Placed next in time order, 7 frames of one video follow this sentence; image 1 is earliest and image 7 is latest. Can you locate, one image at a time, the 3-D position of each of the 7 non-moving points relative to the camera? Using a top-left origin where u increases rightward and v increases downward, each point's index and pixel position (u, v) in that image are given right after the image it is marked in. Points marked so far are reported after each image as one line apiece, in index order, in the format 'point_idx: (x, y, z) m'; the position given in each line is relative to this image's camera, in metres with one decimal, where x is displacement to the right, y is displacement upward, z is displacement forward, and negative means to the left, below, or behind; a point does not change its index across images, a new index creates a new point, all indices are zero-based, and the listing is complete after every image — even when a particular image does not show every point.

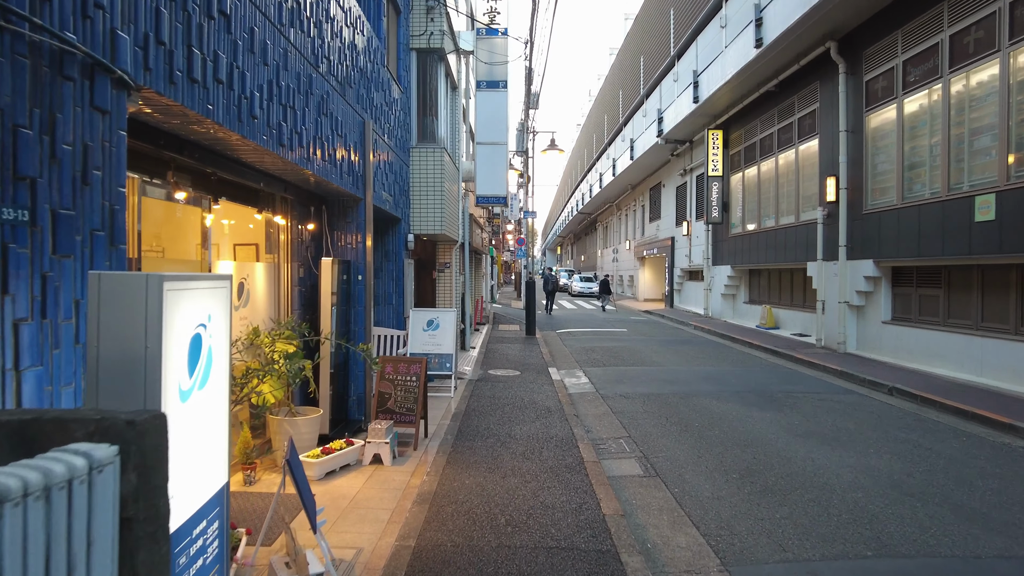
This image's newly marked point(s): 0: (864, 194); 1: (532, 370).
0: (+6.8, +1.8, +13.4) m
1: (+0.3, -1.4, +11.6) m
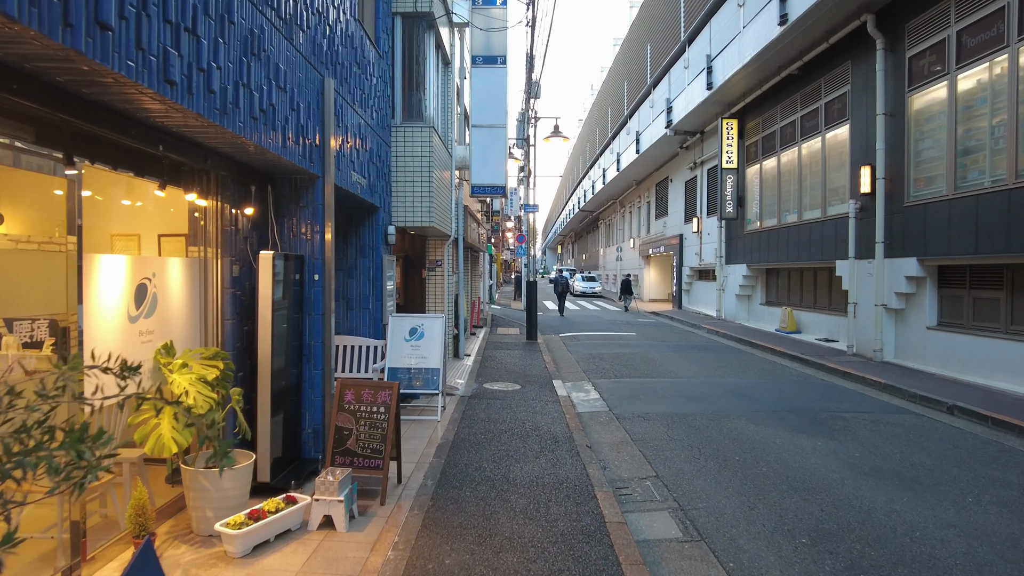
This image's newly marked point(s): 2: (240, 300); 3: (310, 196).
0: (+6.8, +1.8, +12.0) m
1: (+0.3, -1.4, +10.2) m
2: (-1.9, -0.1, +4.9) m
3: (-1.6, +0.7, +5.4) m
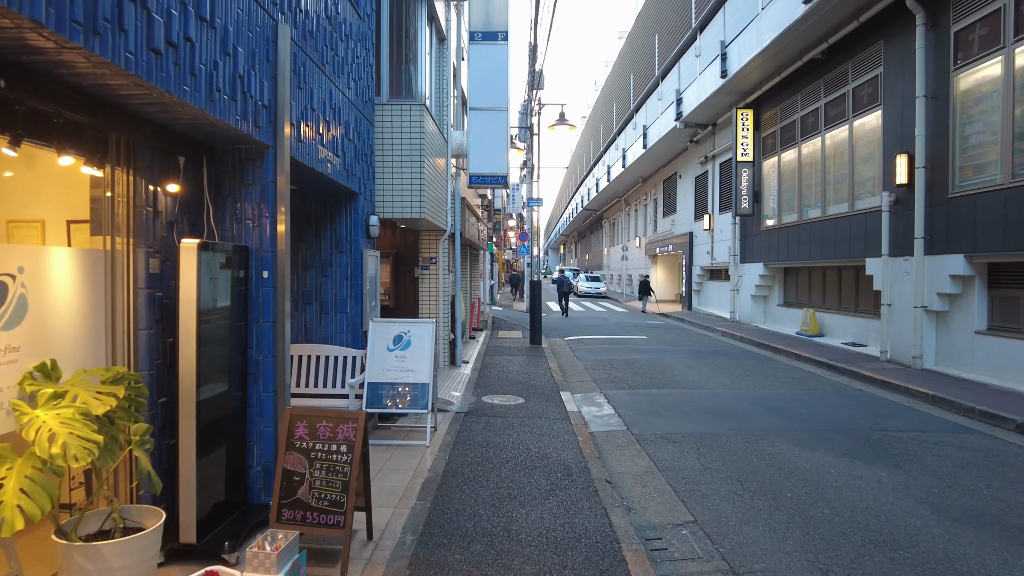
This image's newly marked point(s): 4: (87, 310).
0: (+6.8, +1.8, +10.8) m
1: (+0.4, -1.4, +9.0) m
2: (-1.9, -0.1, +3.8) m
3: (-1.6, +0.7, +4.3) m
4: (-2.1, -0.1, +3.4) m
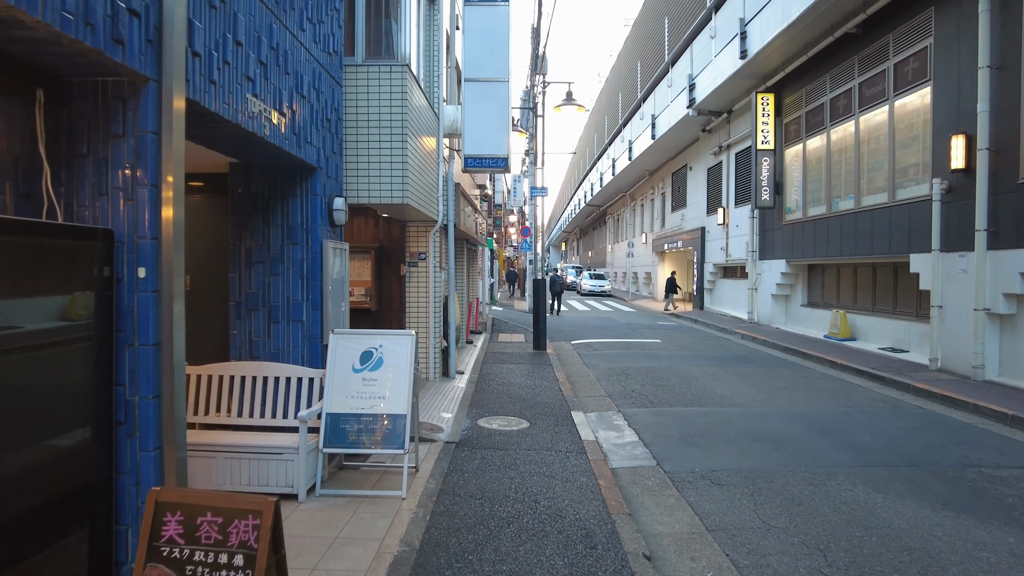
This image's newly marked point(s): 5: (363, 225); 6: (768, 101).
0: (+6.8, +1.8, +9.3) m
1: (+0.4, -1.4, +7.6) m
2: (-1.9, -0.1, +2.3) m
3: (-1.6, +0.7, +2.9) m
4: (-2.1, -0.1, +2.0) m
5: (-2.0, +0.8, +9.2) m
6: (+6.6, +4.9, +17.9) m
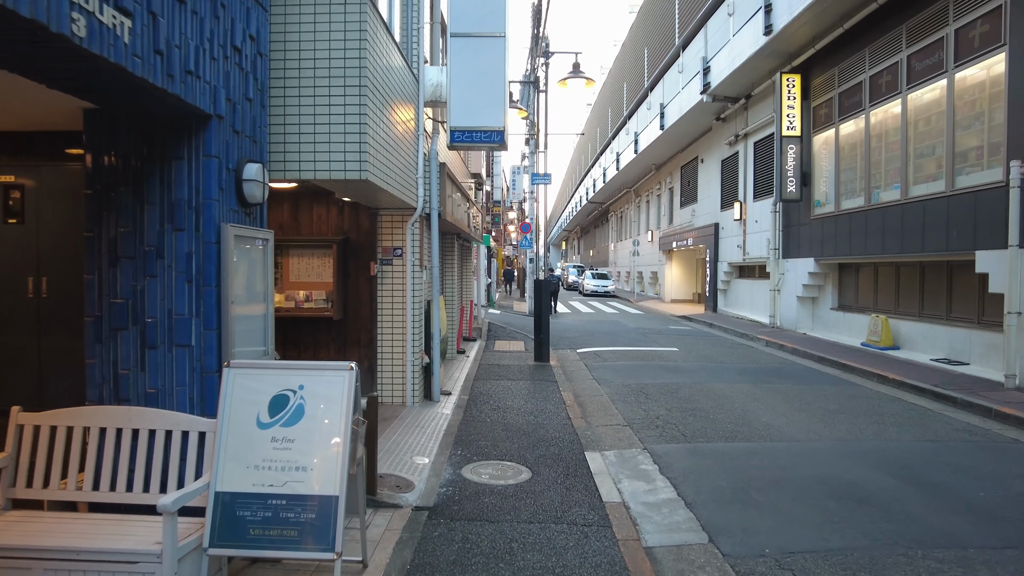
0: (+6.8, +1.8, +7.6) m
1: (+0.3, -1.4, +5.8) m
2: (-1.9, -0.2, +0.6) m
3: (-1.6, +0.7, +1.1) m
4: (-2.1, -0.2, +0.2) m
5: (-2.0, +0.8, +7.4) m
6: (+6.6, +4.8, +16.2) m
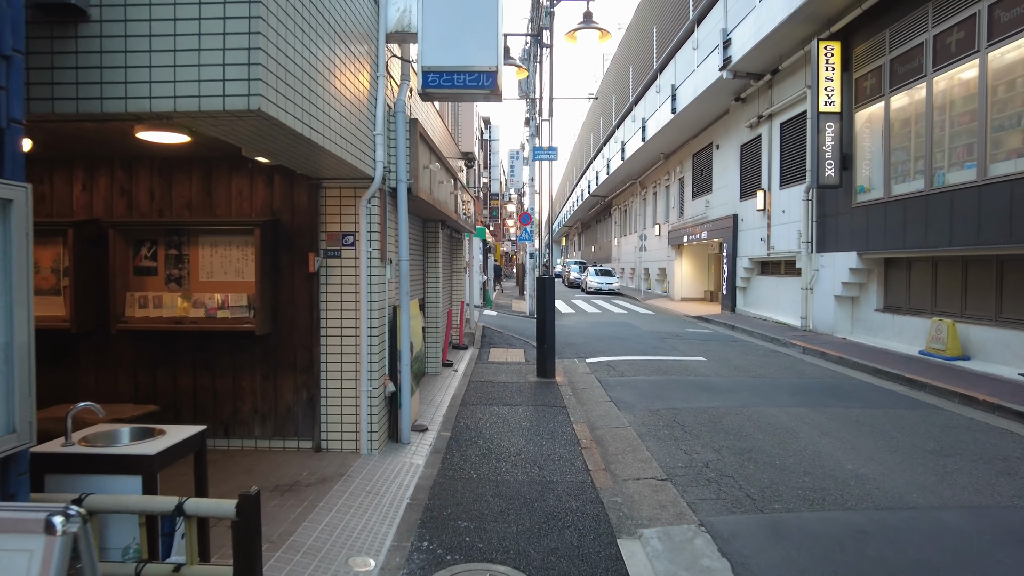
0: (+6.8, +1.7, +5.5) m
1: (+0.3, -1.4, +3.8) m
2: (-1.9, -0.2, -1.5) m
3: (-1.6, +0.6, -0.9) m
4: (-2.2, -0.2, -1.8) m
5: (-2.0, +0.8, +5.4) m
6: (+6.5, +4.9, +14.1) m
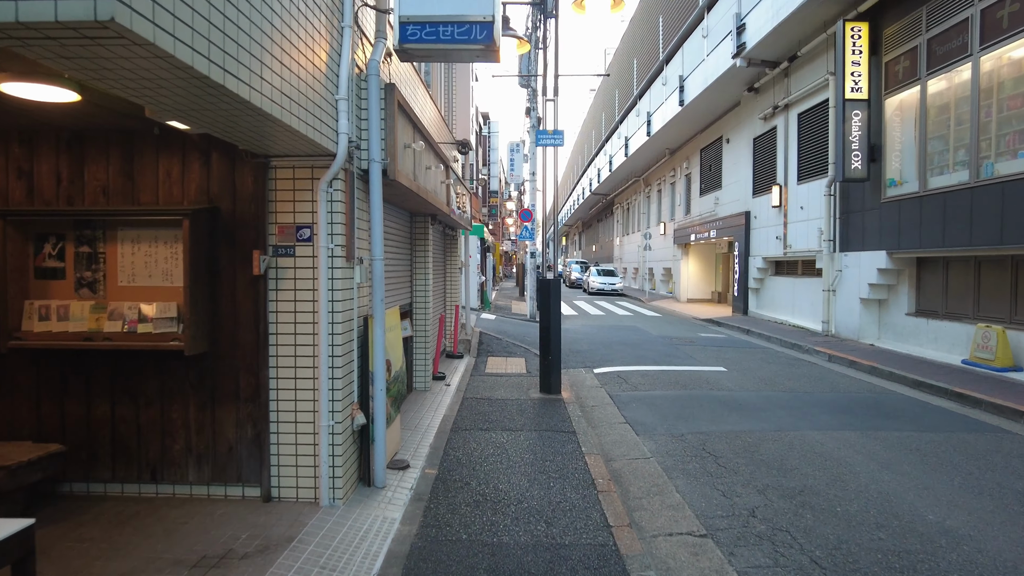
0: (+6.8, +1.7, +4.4) m
1: (+0.3, -1.5, +2.7) m
2: (-1.9, -0.2, -2.6) m
3: (-1.6, +0.6, -2.1) m
4: (-2.1, -0.3, -2.9) m
5: (-2.0, +0.7, +4.3) m
6: (+6.5, +4.8, +13.0) m
